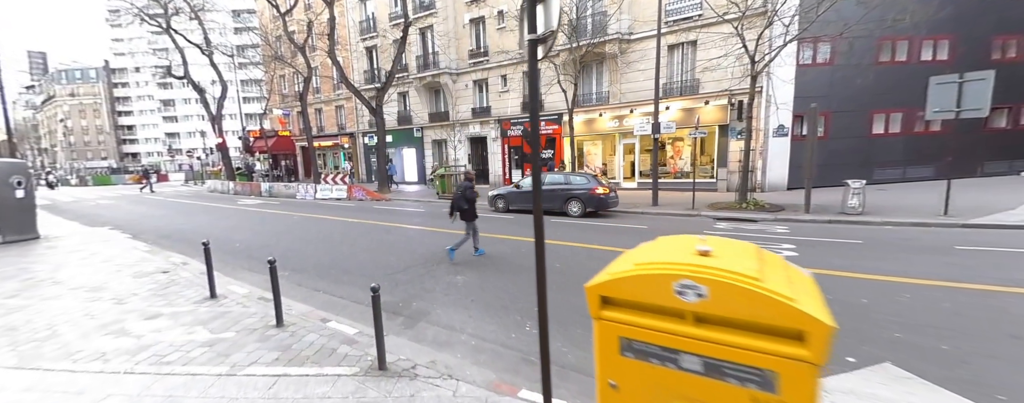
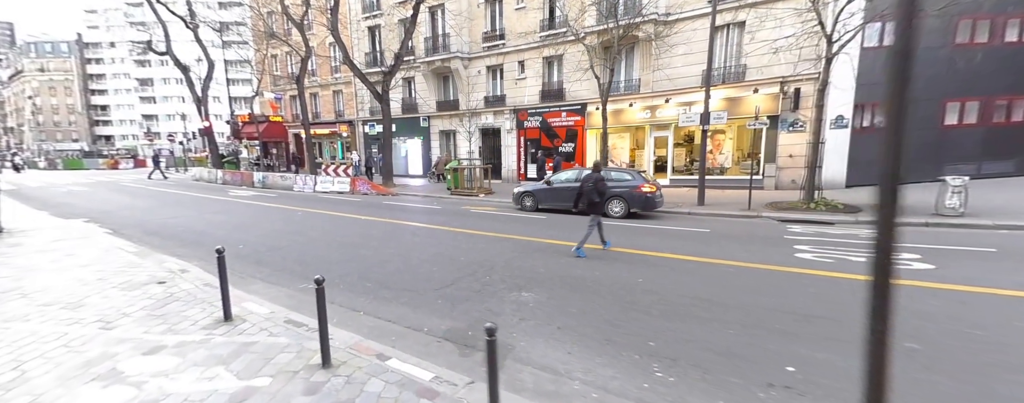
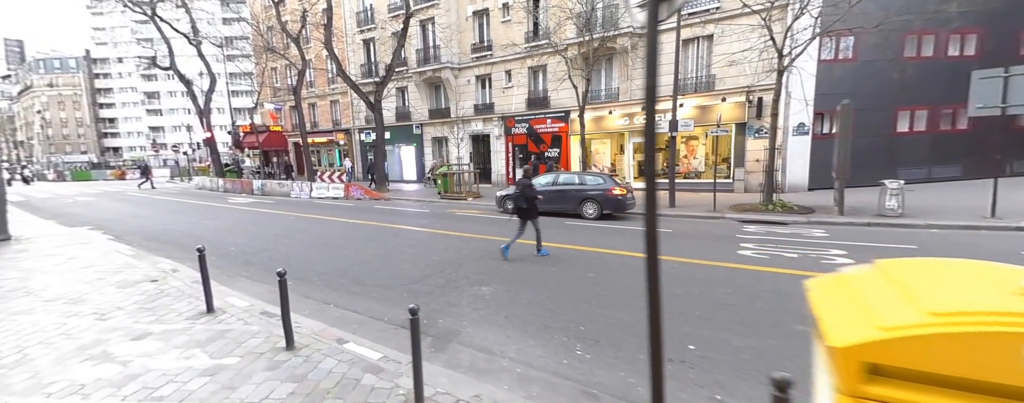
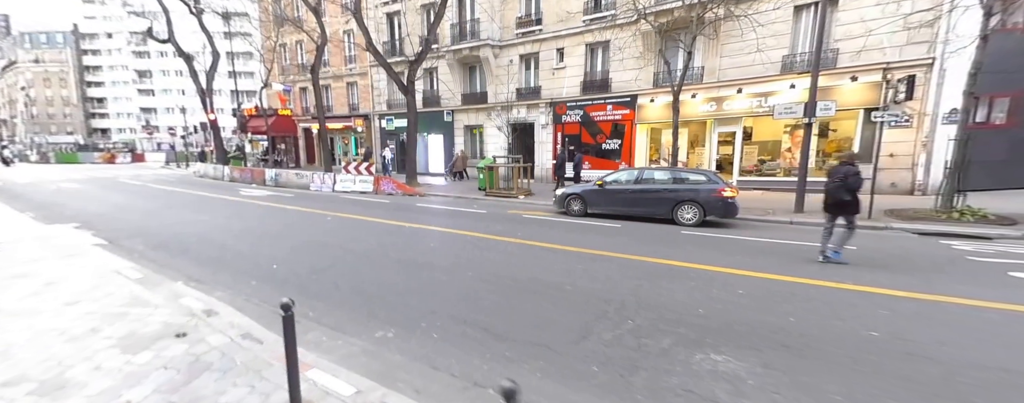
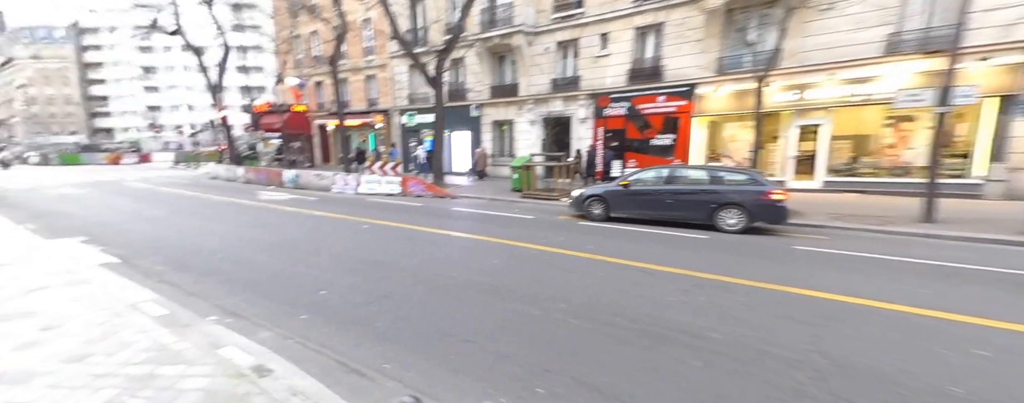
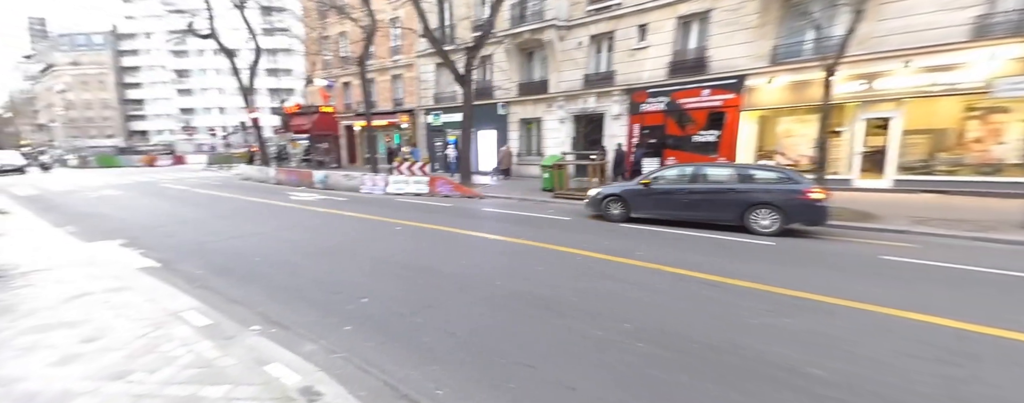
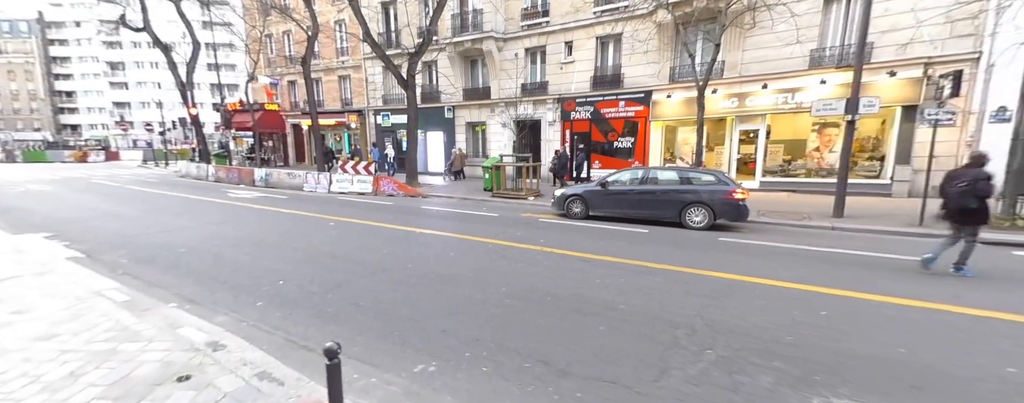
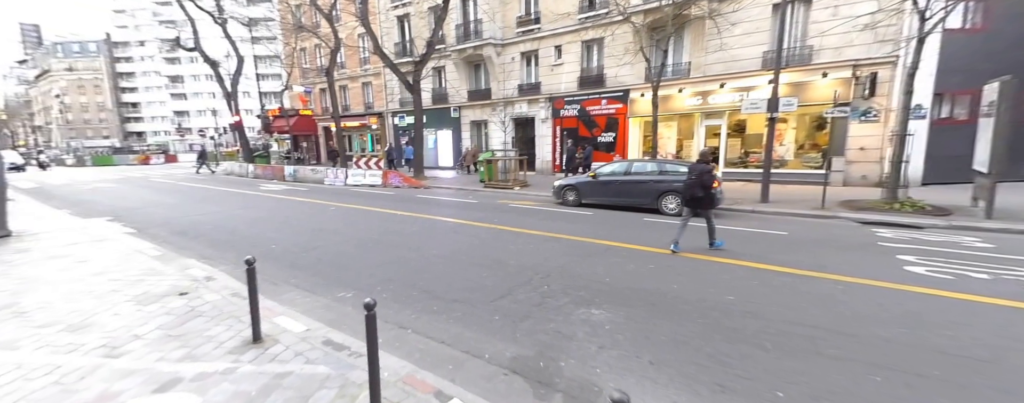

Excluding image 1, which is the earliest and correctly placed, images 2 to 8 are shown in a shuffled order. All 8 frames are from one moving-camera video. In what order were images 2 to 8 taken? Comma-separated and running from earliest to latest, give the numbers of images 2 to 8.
3, 2, 8, 4, 7, 5, 6
